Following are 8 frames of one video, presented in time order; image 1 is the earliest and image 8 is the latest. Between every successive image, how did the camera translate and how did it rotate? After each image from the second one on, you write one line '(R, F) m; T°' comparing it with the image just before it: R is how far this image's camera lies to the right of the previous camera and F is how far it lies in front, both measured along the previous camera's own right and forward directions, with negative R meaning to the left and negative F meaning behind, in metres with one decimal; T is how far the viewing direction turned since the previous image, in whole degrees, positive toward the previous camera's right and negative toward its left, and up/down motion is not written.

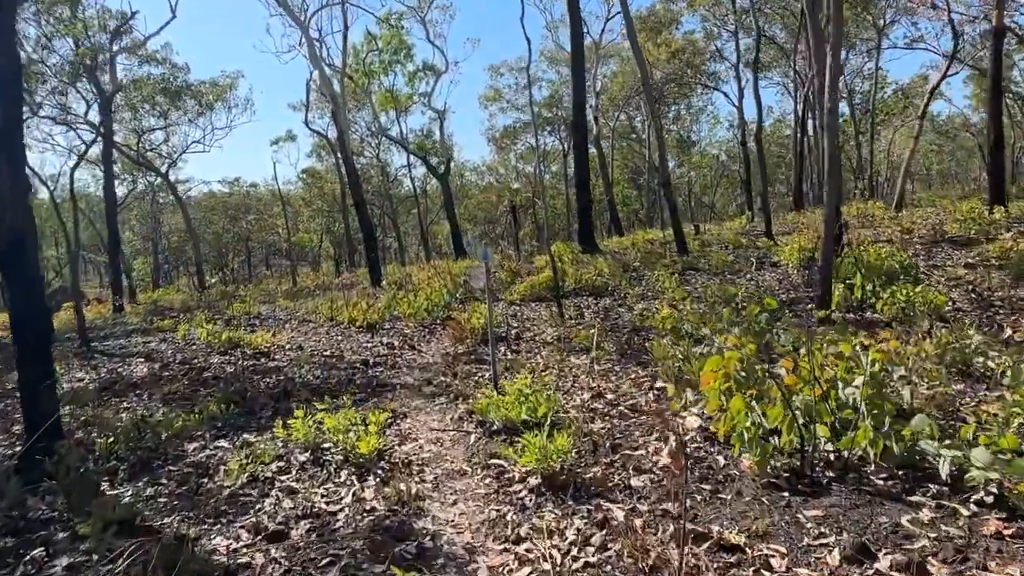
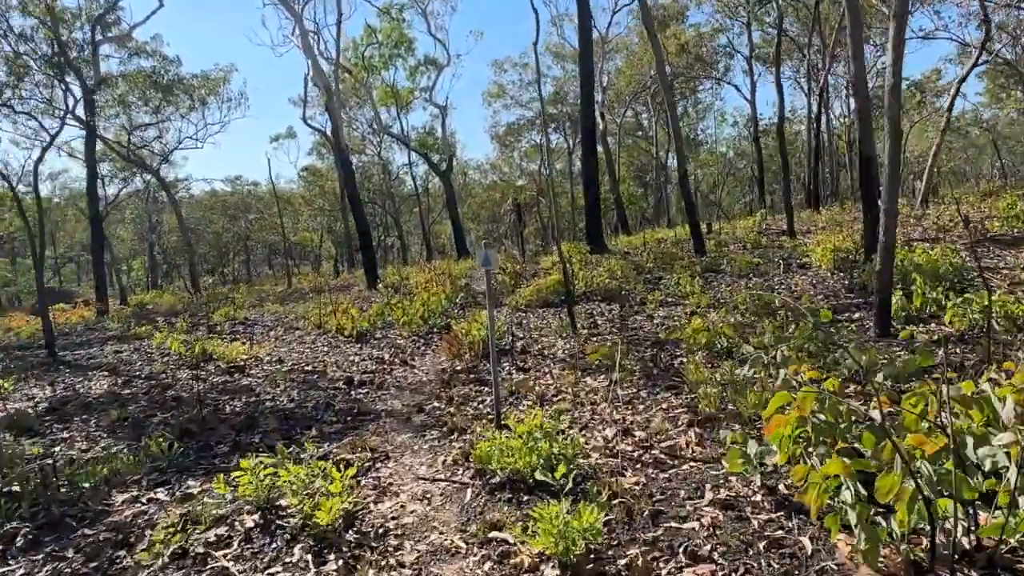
(0.0, +1.0) m; 0°
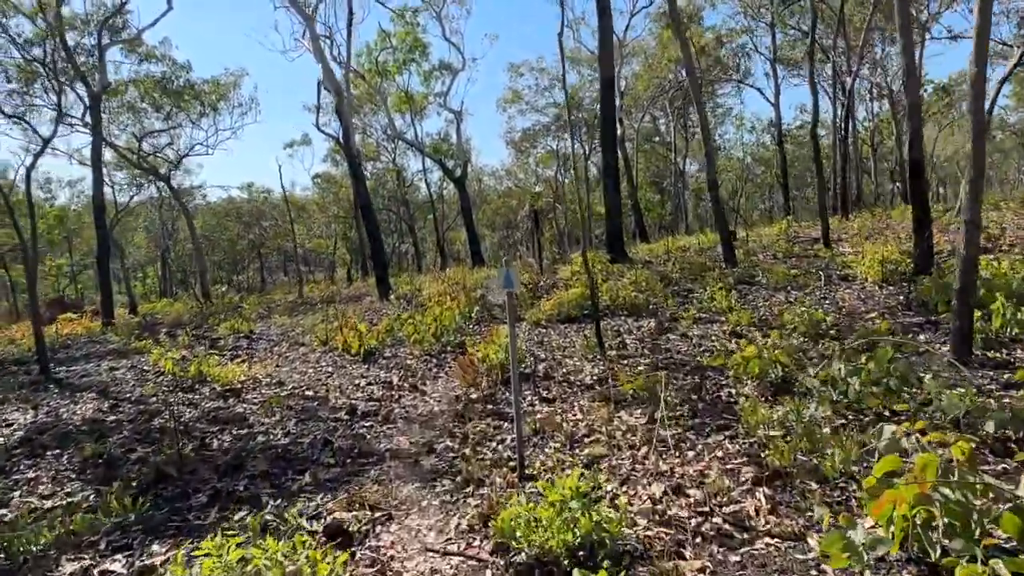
(-0.1, +0.7) m; -1°
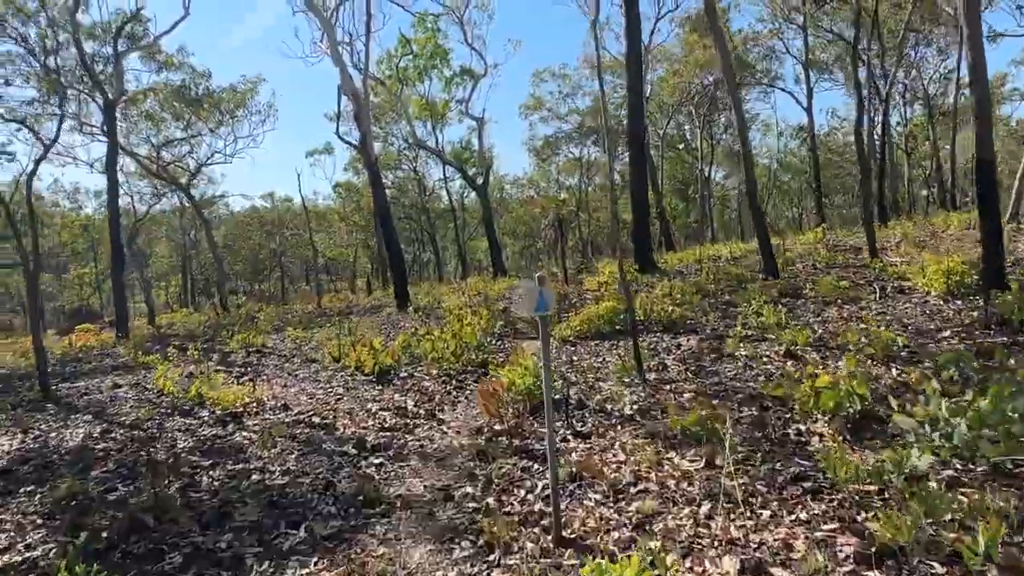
(-0.1, +0.7) m; -2°
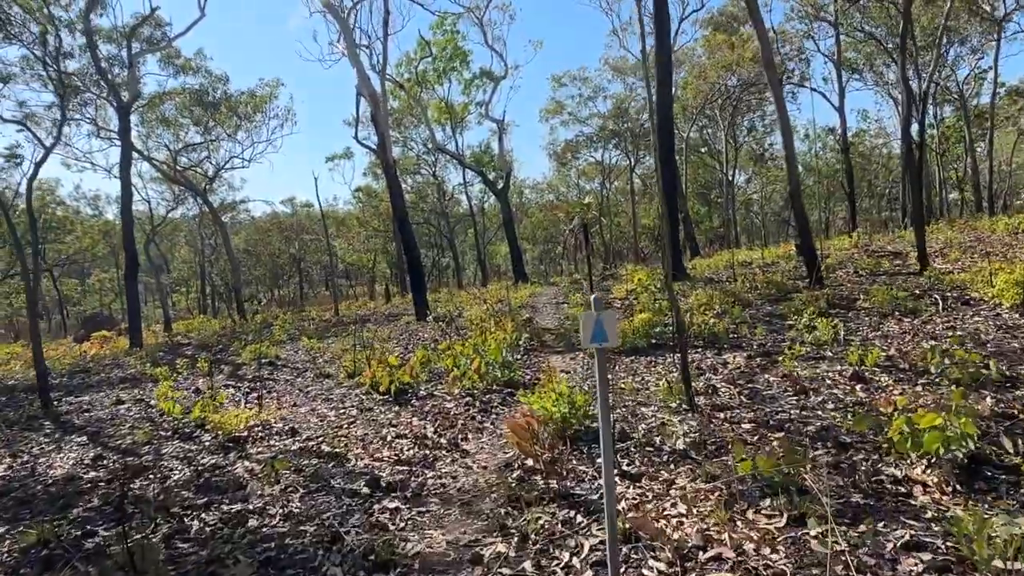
(-0.1, +0.7) m; -2°
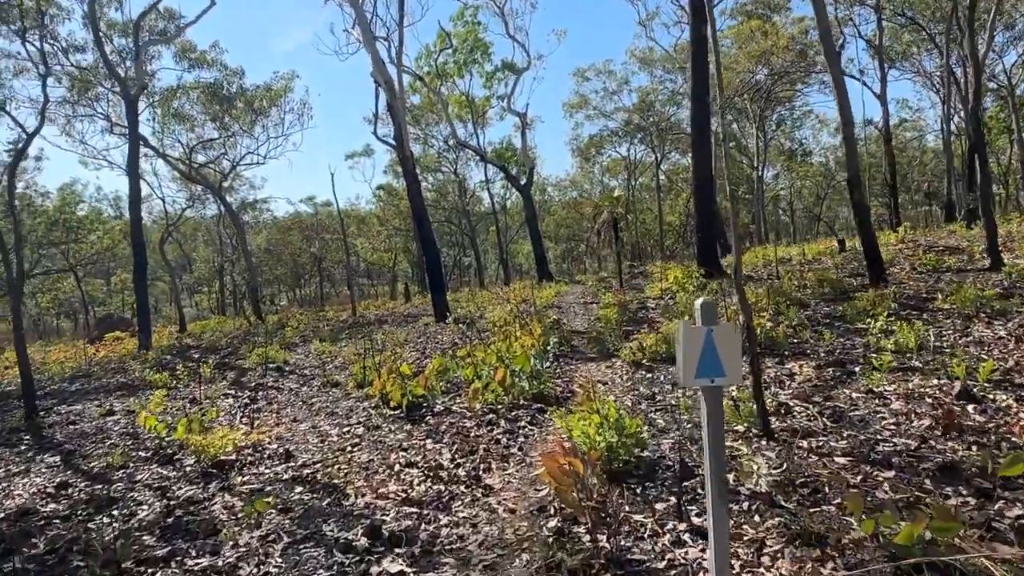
(-0.1, +1.0) m; -2°
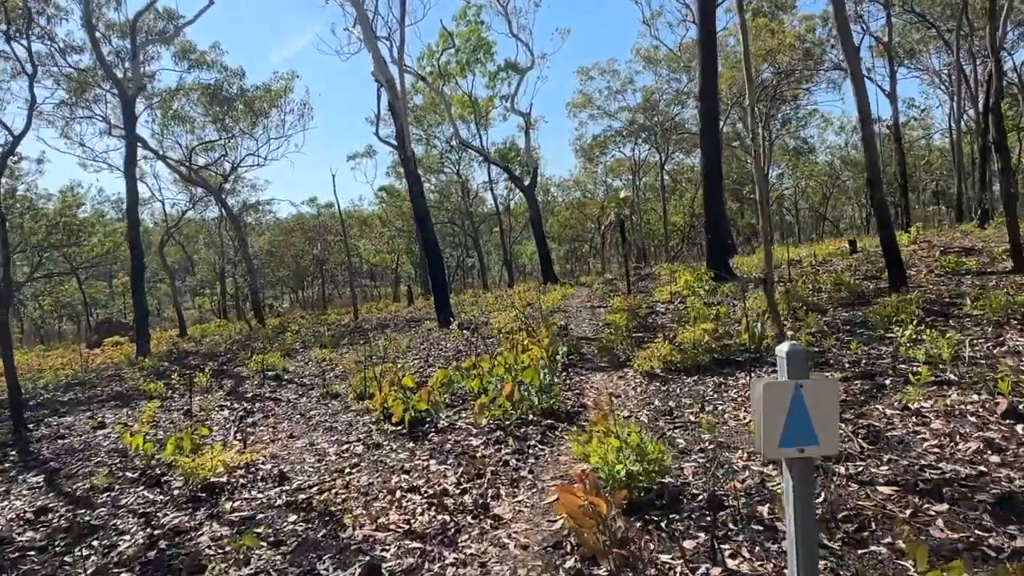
(0.0, +0.3) m; 0°
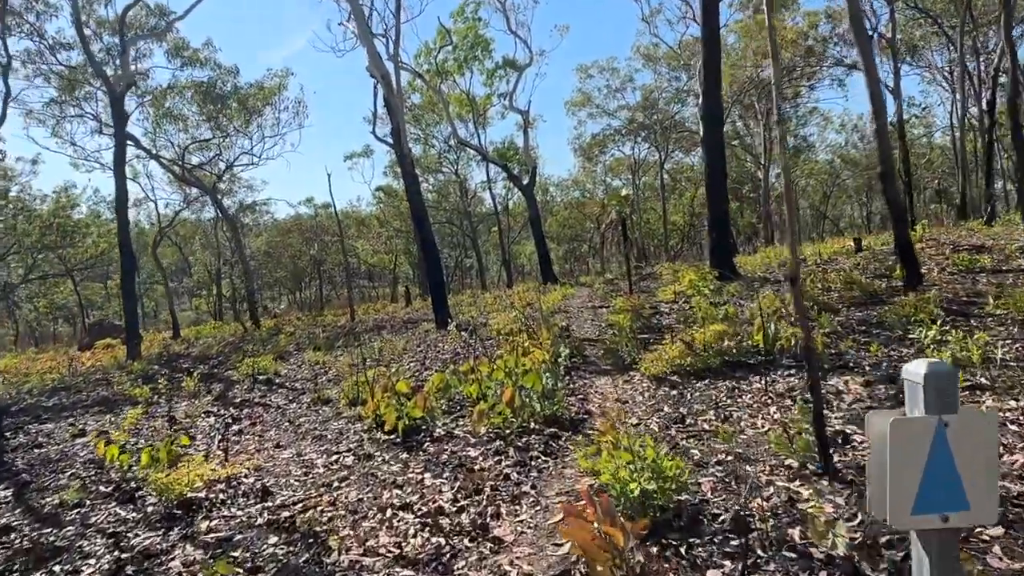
(0.0, +0.4) m; 0°
